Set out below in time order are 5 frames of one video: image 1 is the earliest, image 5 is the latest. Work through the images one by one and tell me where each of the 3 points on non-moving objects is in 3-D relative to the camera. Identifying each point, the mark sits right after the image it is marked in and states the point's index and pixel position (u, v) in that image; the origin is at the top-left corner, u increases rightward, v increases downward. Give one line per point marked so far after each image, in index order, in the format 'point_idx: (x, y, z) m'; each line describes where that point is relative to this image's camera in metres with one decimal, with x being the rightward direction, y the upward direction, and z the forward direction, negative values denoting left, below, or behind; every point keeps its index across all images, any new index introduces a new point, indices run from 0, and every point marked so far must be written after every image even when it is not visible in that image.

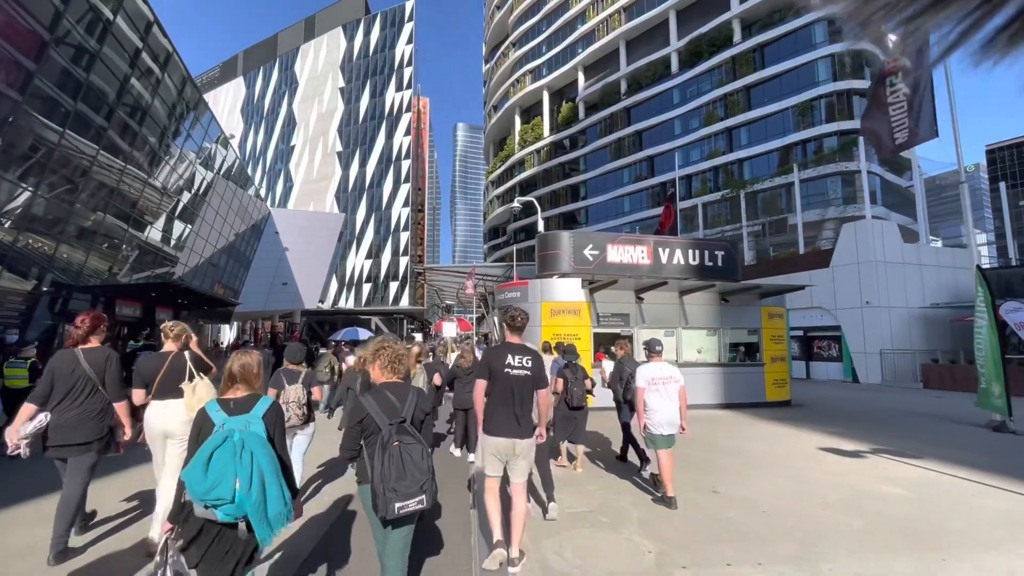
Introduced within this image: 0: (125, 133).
0: (-14.0, +5.8, +18.8) m
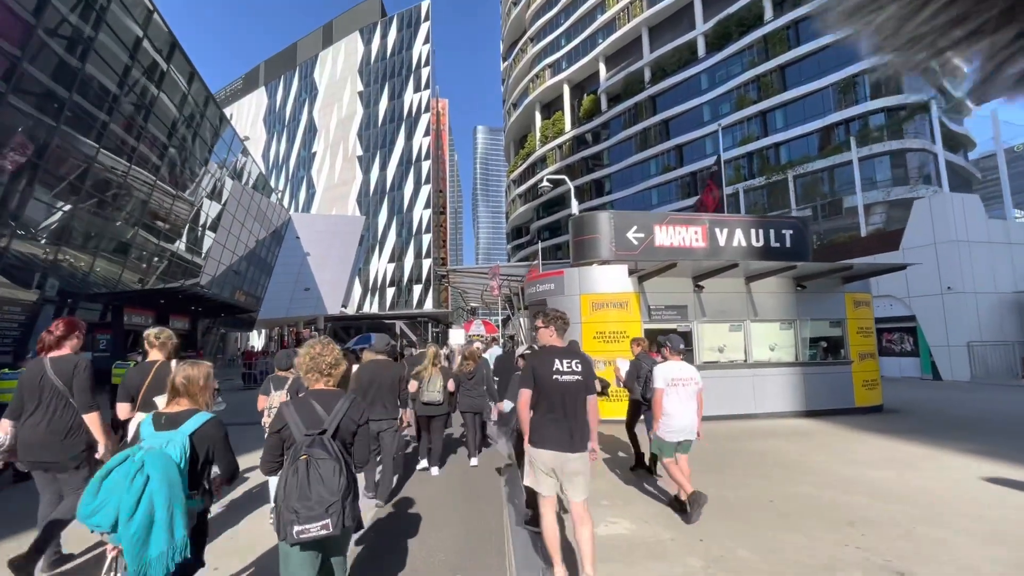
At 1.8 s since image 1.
0: (-13.2, +5.5, +18.2) m
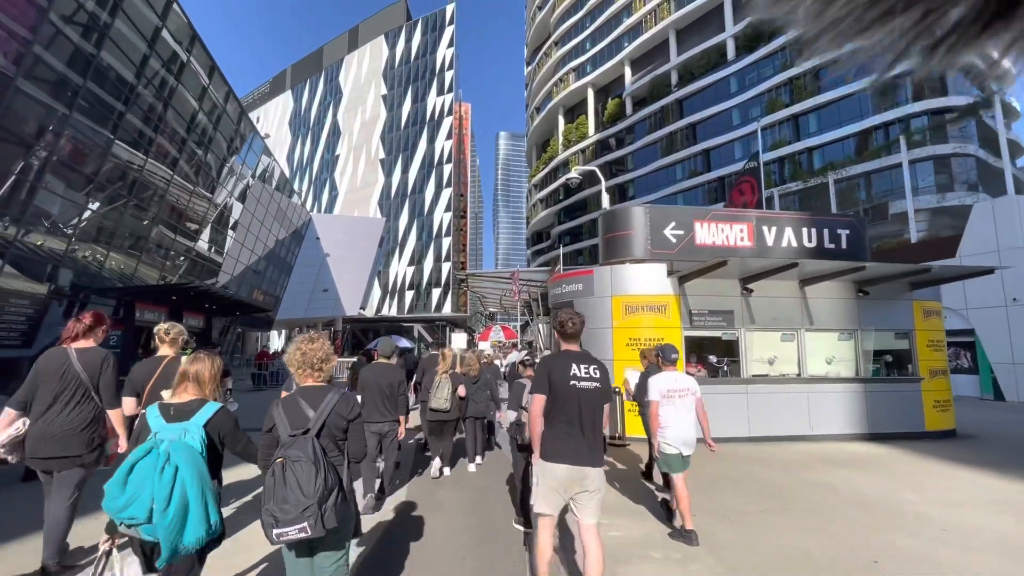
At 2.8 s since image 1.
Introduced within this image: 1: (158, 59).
0: (-12.4, +5.7, +18.0) m
1: (-11.7, +7.6, +17.4) m
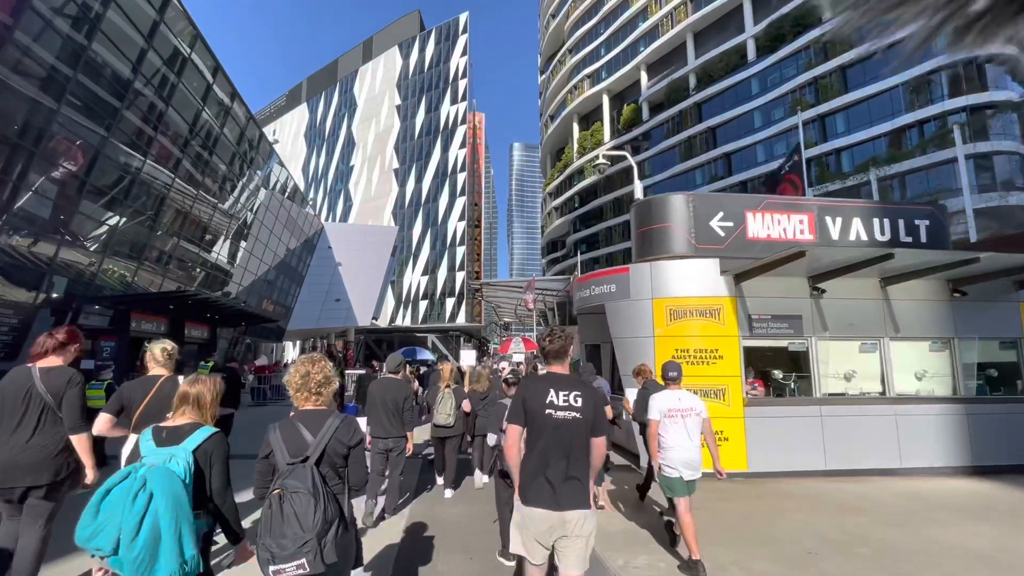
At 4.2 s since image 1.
0: (-11.9, +5.4, +17.4) m
1: (-11.2, +7.3, +16.8) m
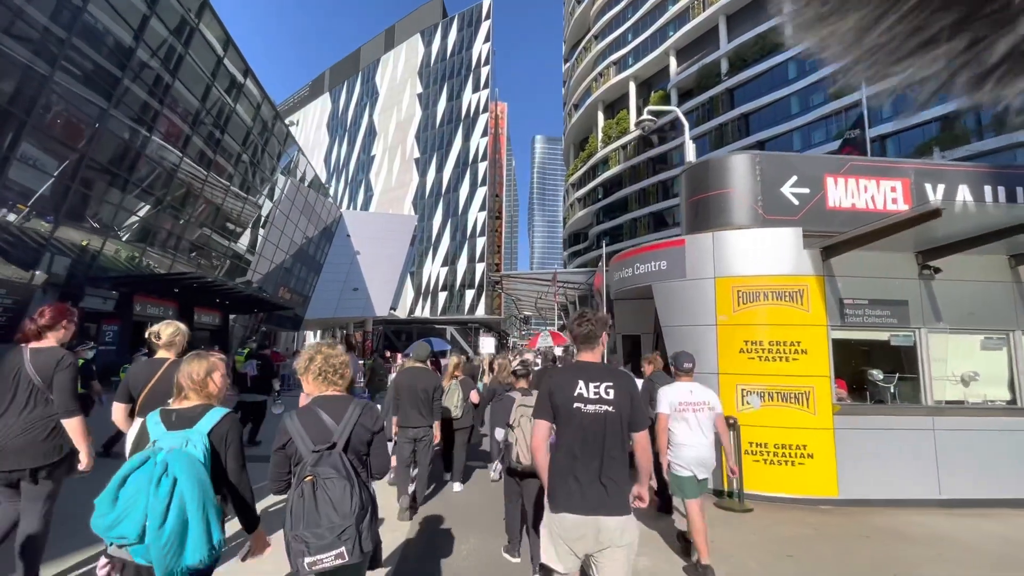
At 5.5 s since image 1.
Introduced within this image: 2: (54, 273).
0: (-11.2, +5.9, +16.8) m
1: (-10.5, +7.8, +16.1) m
2: (-13.2, +0.3, +15.4) m
